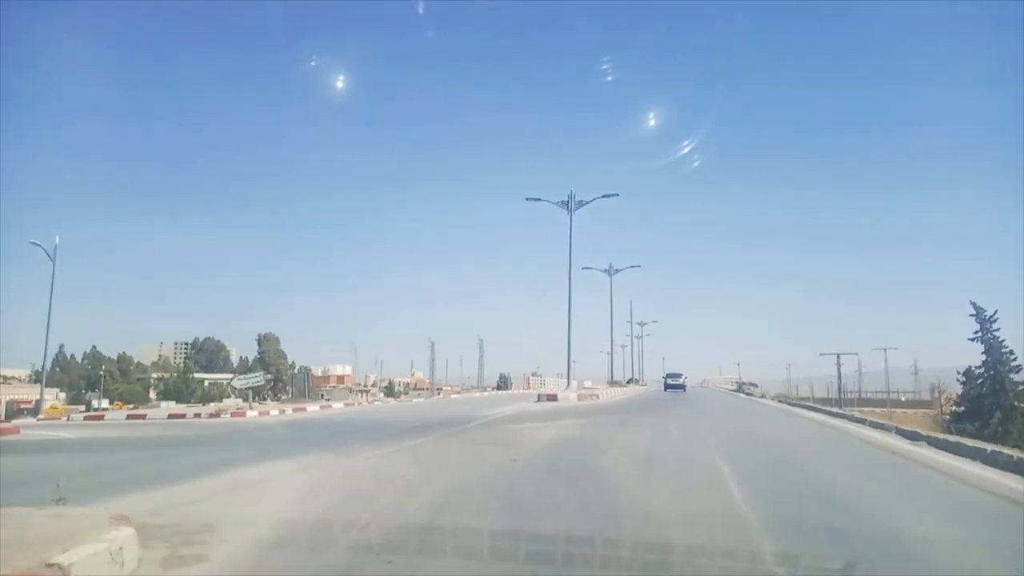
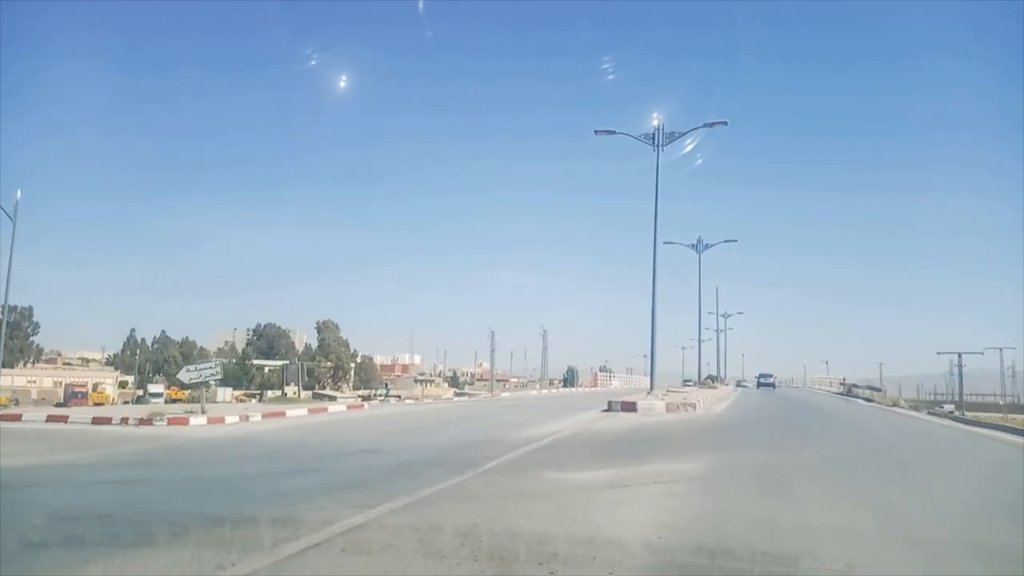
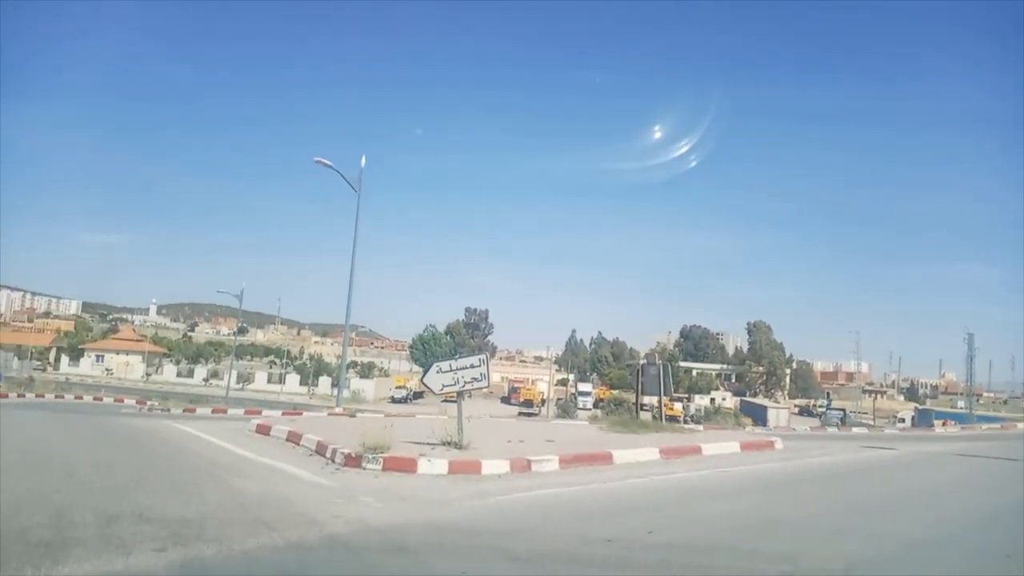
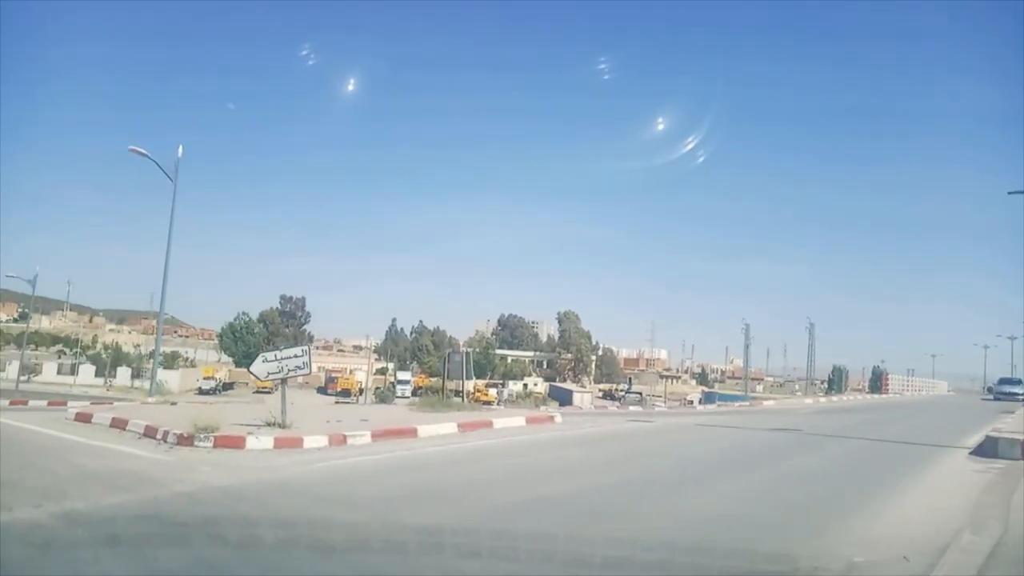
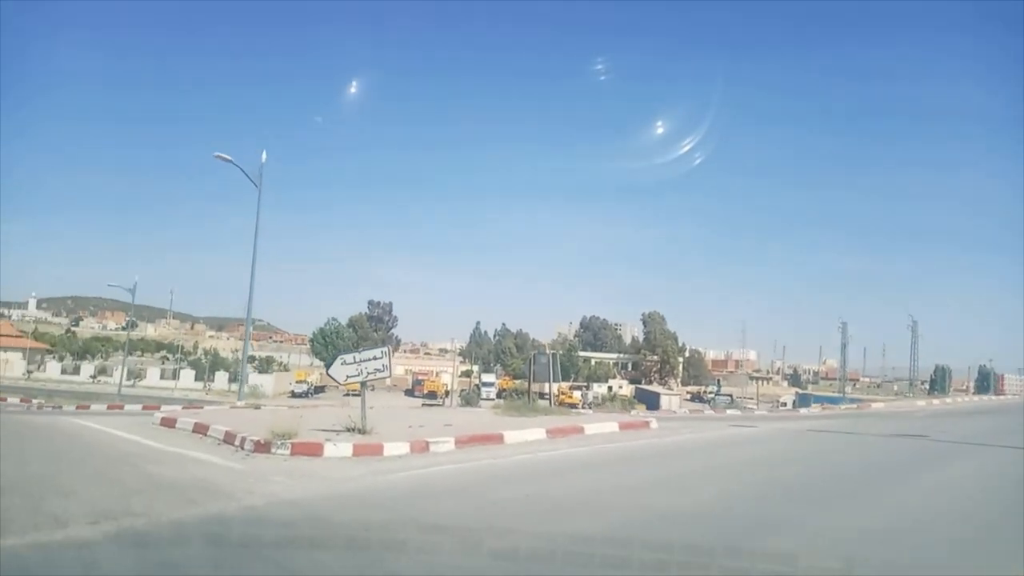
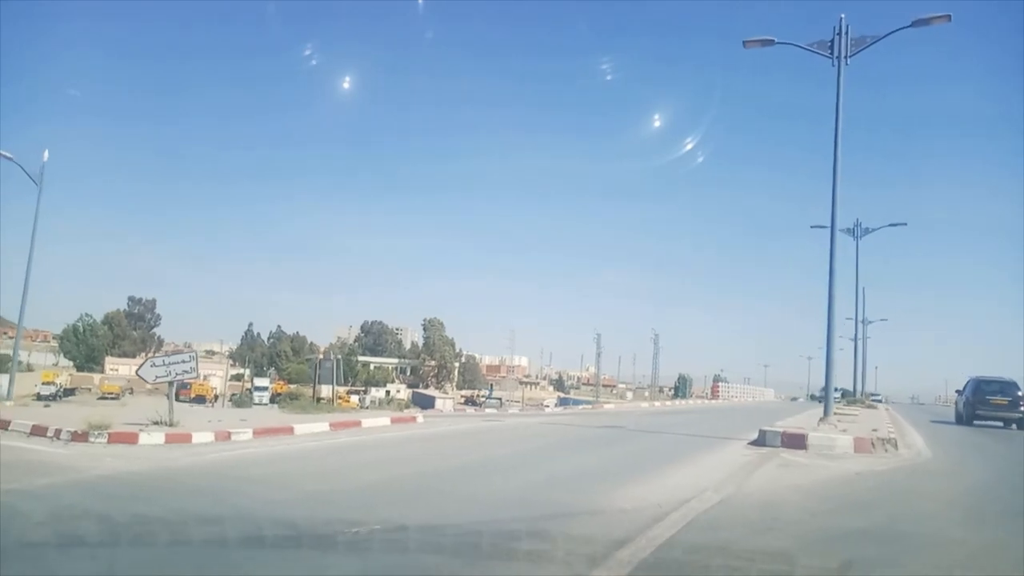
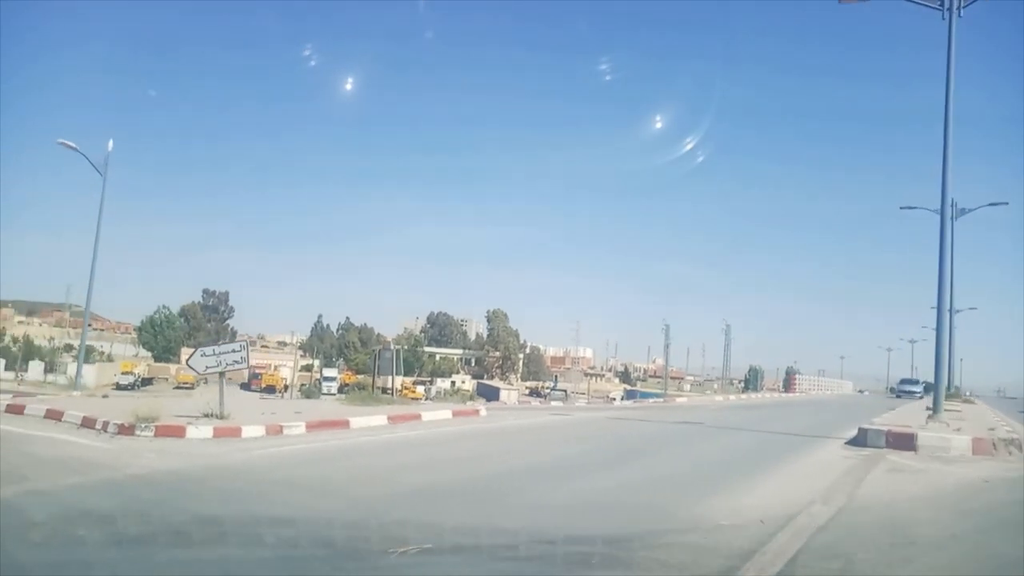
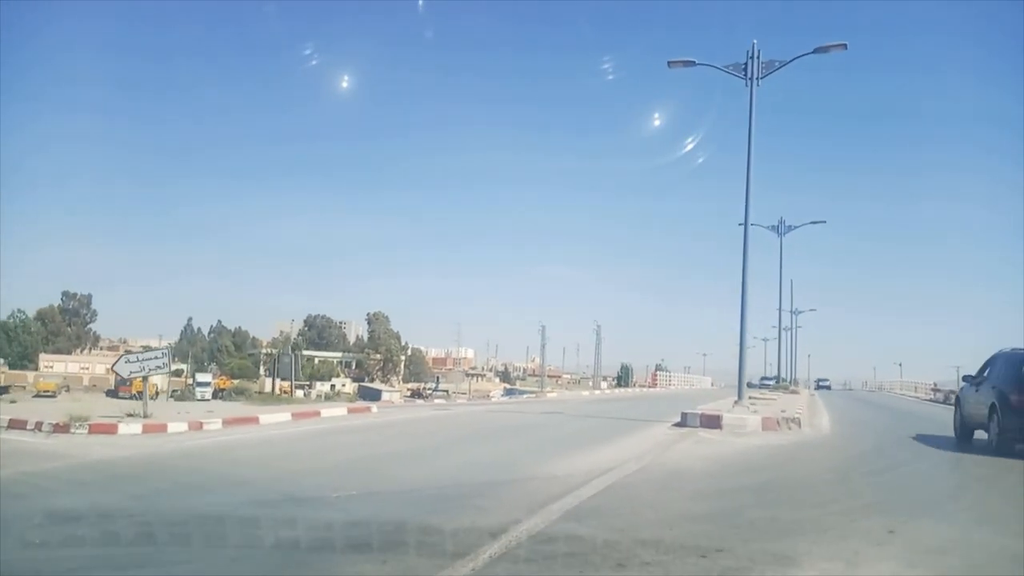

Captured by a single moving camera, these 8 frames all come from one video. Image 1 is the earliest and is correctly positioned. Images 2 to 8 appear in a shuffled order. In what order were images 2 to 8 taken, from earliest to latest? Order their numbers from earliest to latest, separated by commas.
2, 8, 6, 7, 4, 5, 3
